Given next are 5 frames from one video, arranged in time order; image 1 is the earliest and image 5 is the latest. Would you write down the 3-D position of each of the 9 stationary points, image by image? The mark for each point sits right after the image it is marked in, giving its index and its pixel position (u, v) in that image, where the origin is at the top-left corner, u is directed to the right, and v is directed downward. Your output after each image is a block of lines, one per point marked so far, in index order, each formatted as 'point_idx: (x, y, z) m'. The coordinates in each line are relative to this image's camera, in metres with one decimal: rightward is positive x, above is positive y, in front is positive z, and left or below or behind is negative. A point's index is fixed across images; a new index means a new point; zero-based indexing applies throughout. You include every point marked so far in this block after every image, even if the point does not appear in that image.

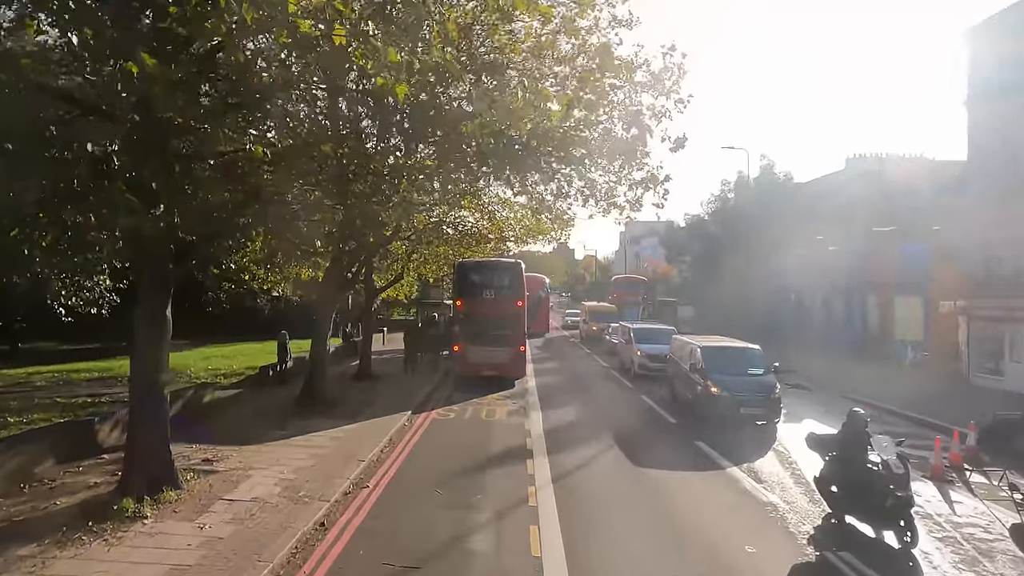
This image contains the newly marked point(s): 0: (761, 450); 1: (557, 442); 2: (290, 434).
0: (+4.7, -3.0, +15.0) m
1: (+0.9, -2.9, +15.2) m
2: (-4.1, -2.6, +14.7) m
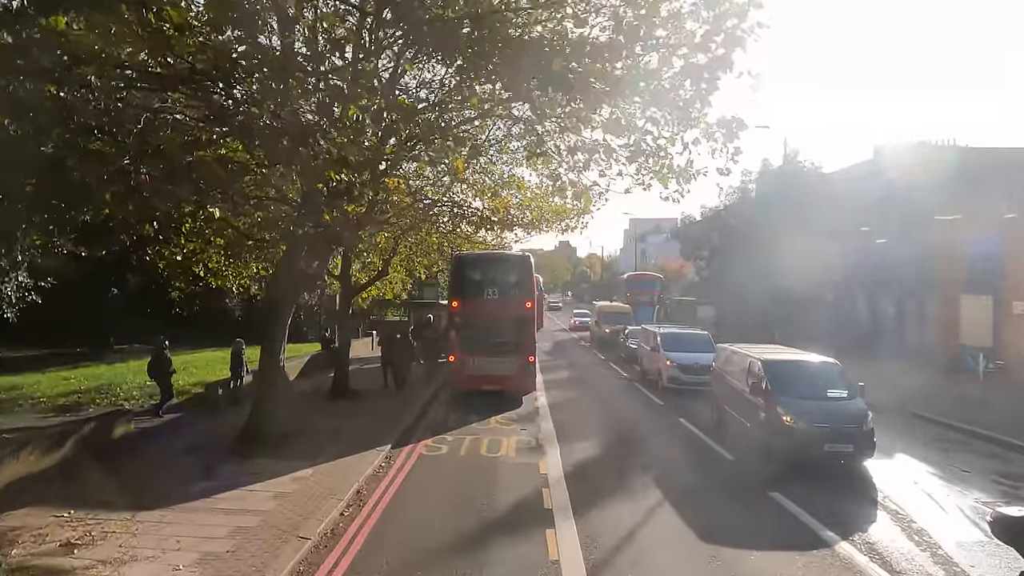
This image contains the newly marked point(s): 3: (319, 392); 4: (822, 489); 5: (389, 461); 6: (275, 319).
0: (+4.8, -3.0, +11.1) m
1: (+1.0, -2.8, +11.3) m
2: (-3.9, -2.6, +10.7) m
3: (-4.4, -2.4, +18.5) m
4: (+4.6, -3.0, +11.8) m
5: (-2.0, -2.8, +13.0) m
6: (-3.9, -0.6, +13.1) m
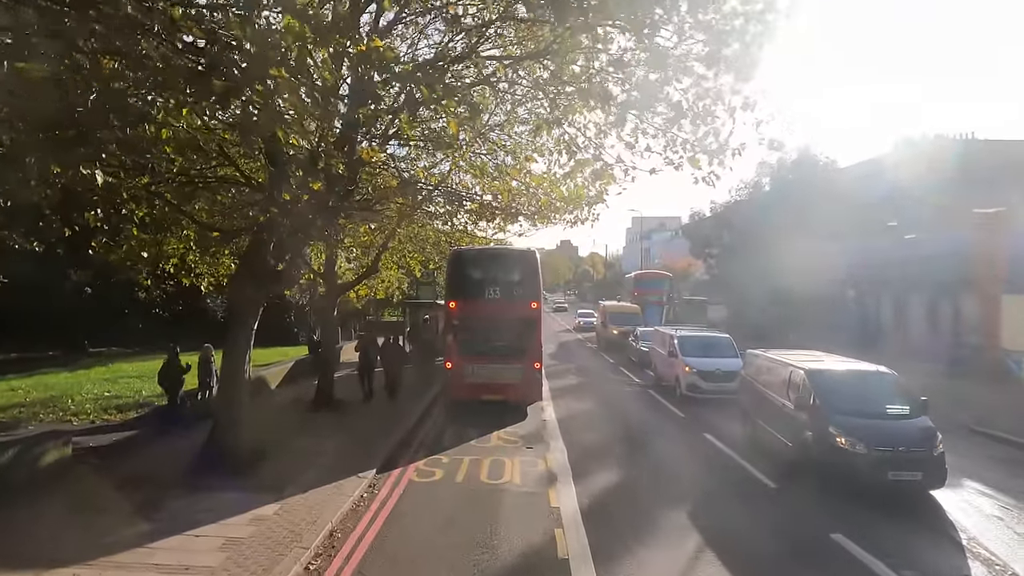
0: (+4.9, -3.0, +9.1) m
1: (+1.1, -2.8, +9.3) m
2: (-3.8, -2.6, +8.8) m
3: (-4.4, -2.4, +16.6) m
4: (+4.6, -2.9, +9.9) m
5: (-1.9, -2.8, +11.0) m
6: (-3.8, -0.6, +11.2) m
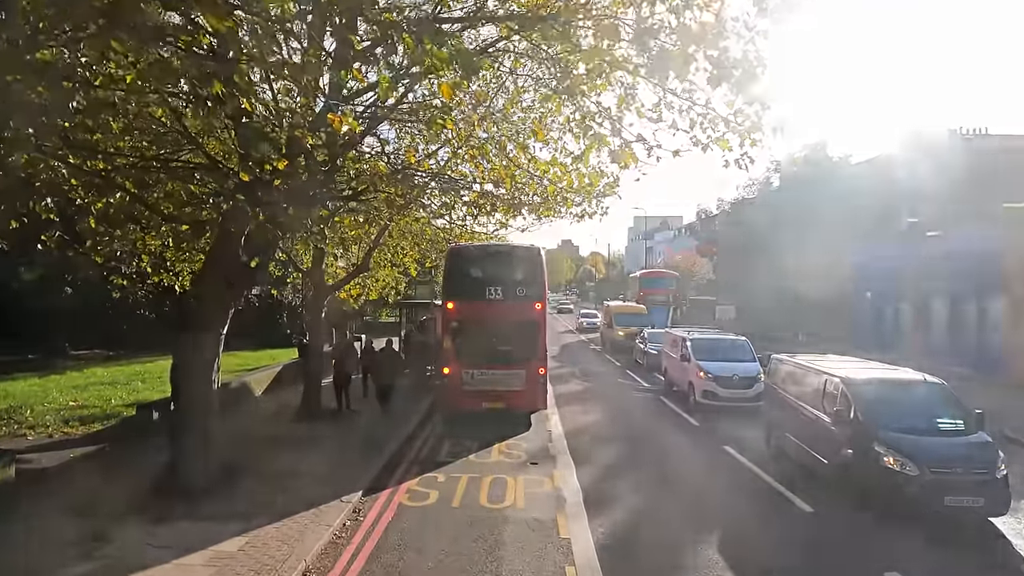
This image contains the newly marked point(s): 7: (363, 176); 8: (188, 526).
0: (+4.9, -2.9, +7.8) m
1: (+1.1, -2.8, +8.0) m
2: (-3.8, -2.6, +7.5) m
3: (-4.3, -2.4, +15.3) m
4: (+4.7, -2.9, +8.5) m
5: (-1.9, -2.8, +9.7) m
6: (-3.7, -0.6, +9.9) m
7: (-2.2, +1.7, +11.7) m
8: (-3.4, -2.5, +8.5) m
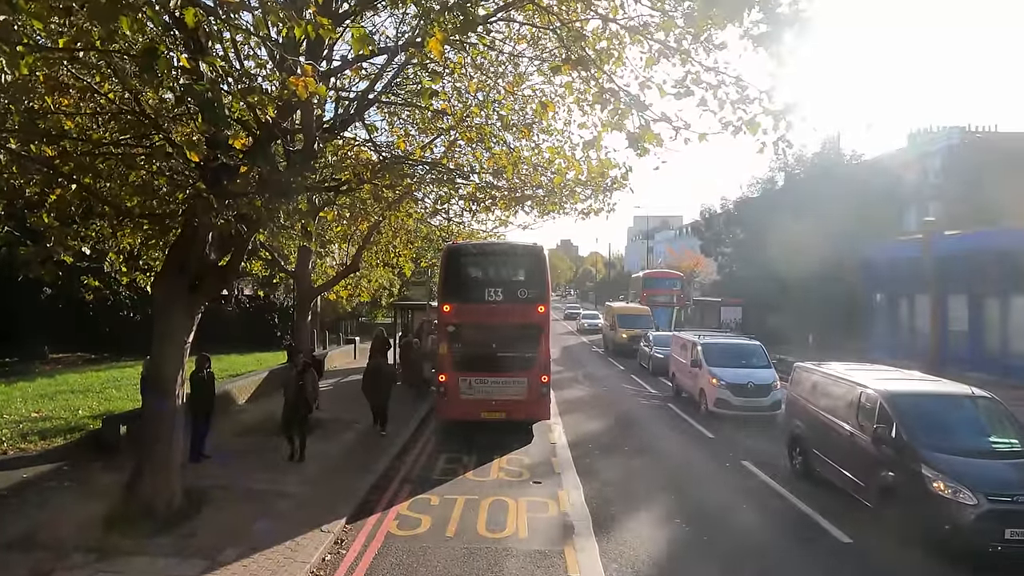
0: (+4.9, -3.0, +6.7) m
1: (+1.1, -2.8, +6.9) m
2: (-3.8, -2.6, +6.4) m
3: (-4.3, -2.4, +14.2) m
4: (+4.7, -3.0, +7.4) m
5: (-1.9, -2.8, +8.6) m
6: (-3.7, -0.6, +8.7) m
7: (-2.2, +1.6, +10.6) m
8: (-3.4, -2.6, +7.4) m
